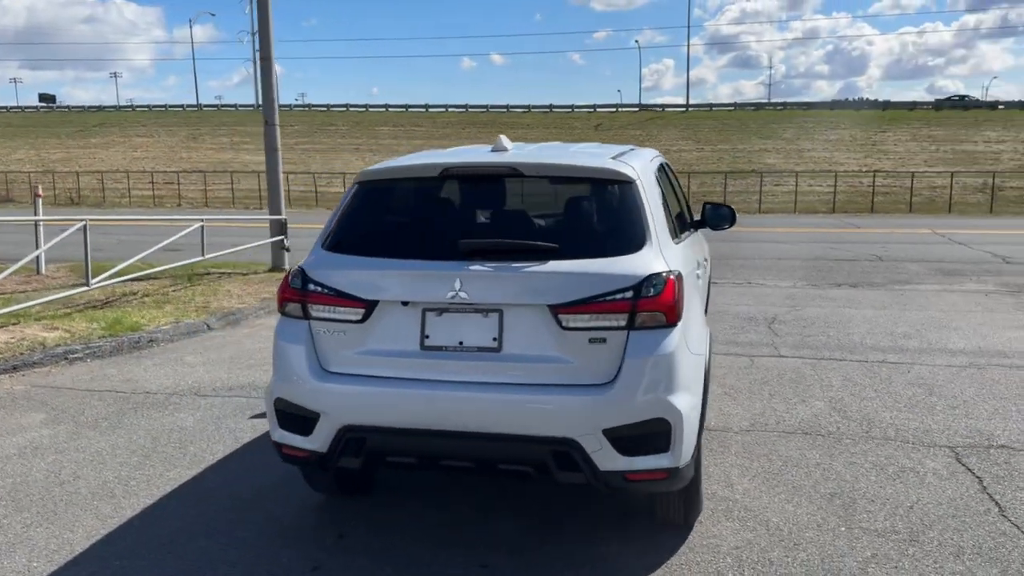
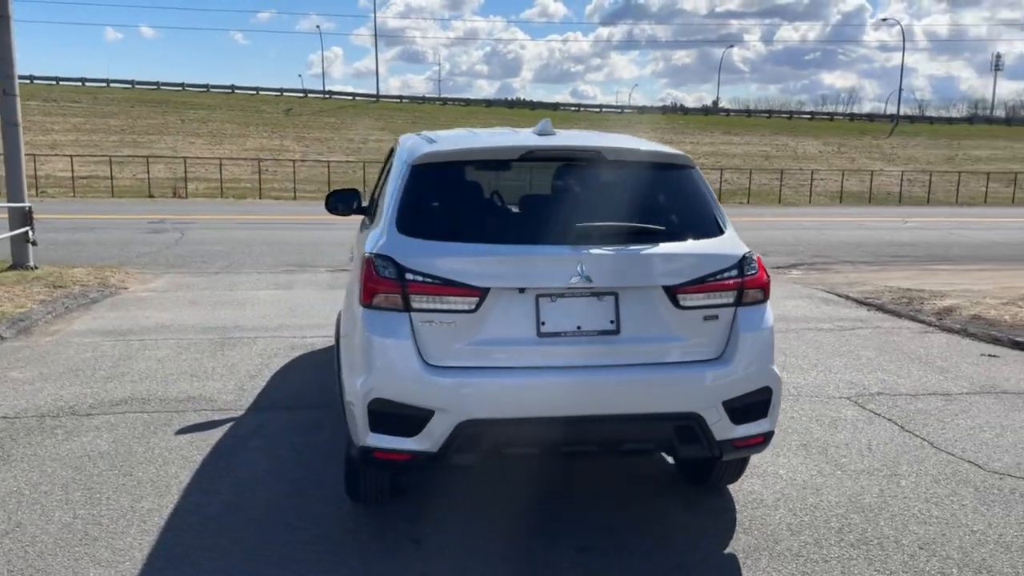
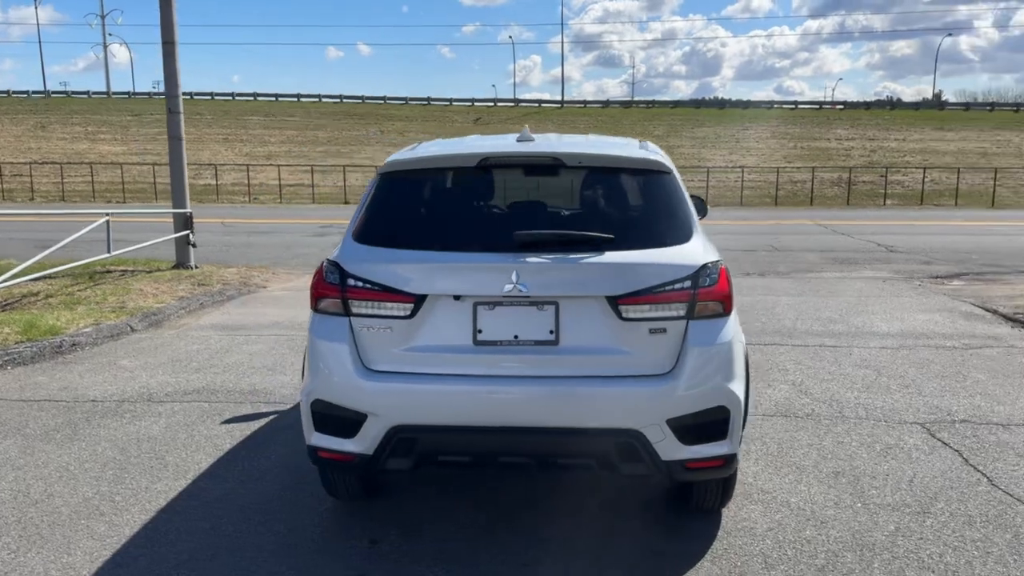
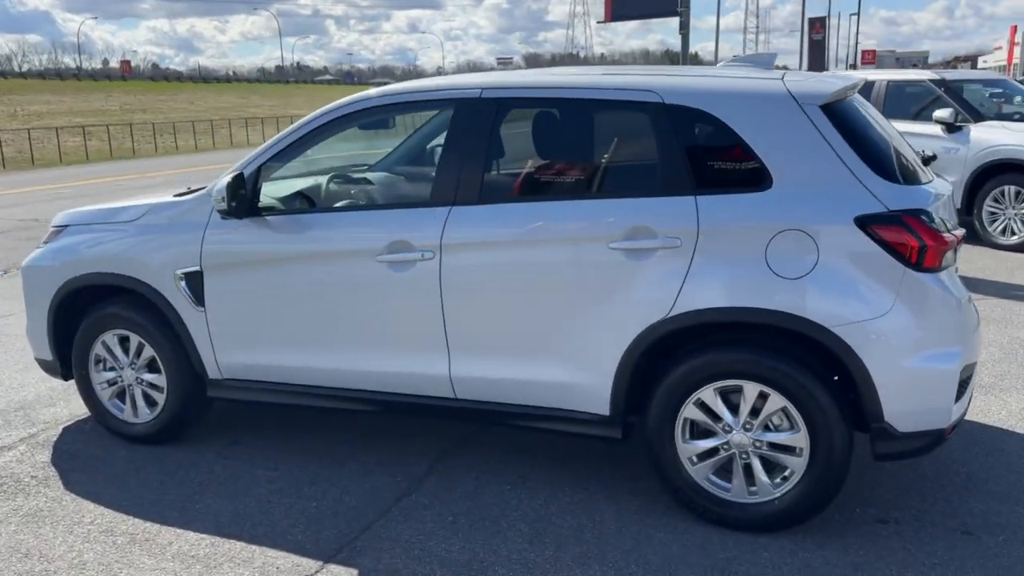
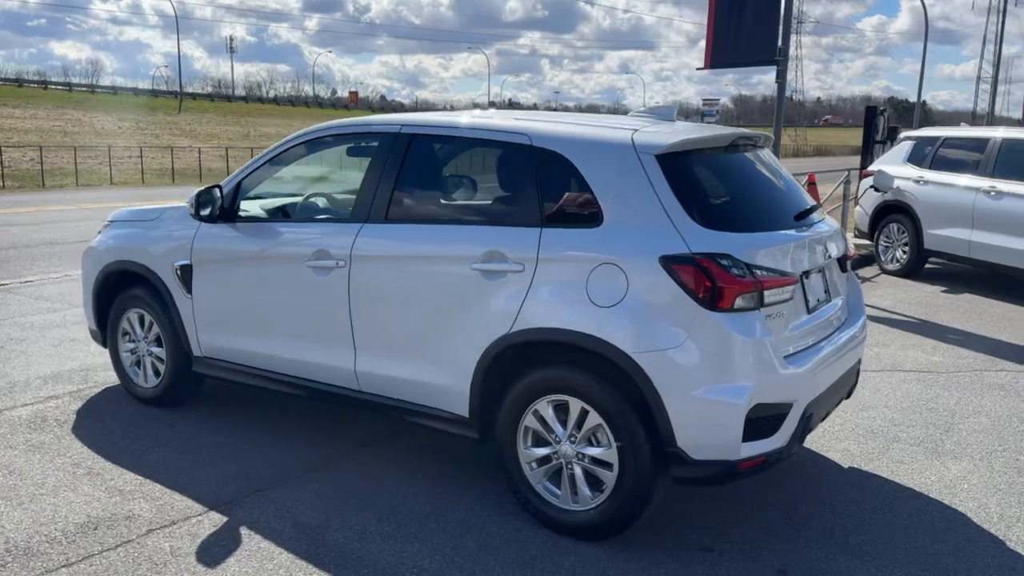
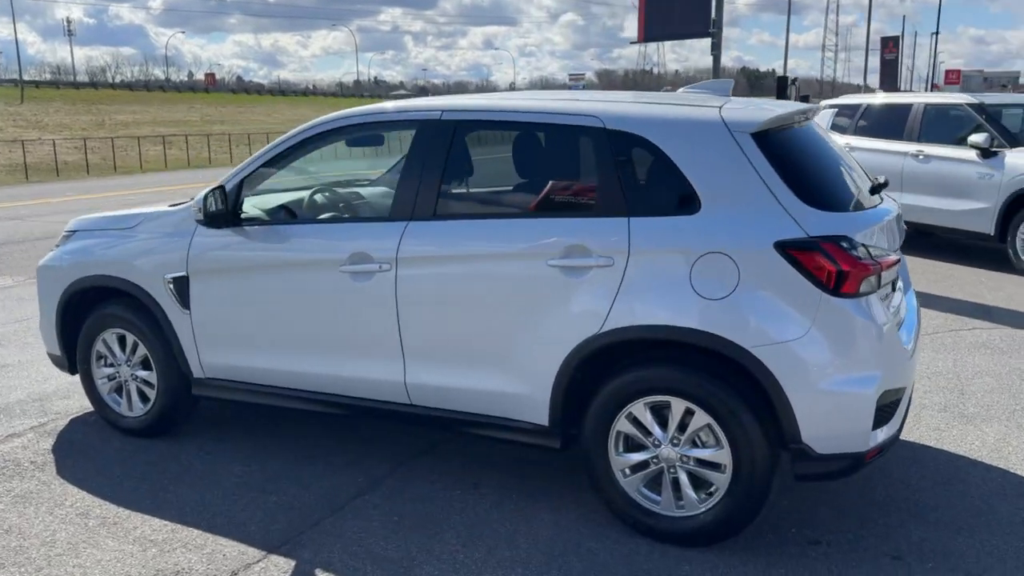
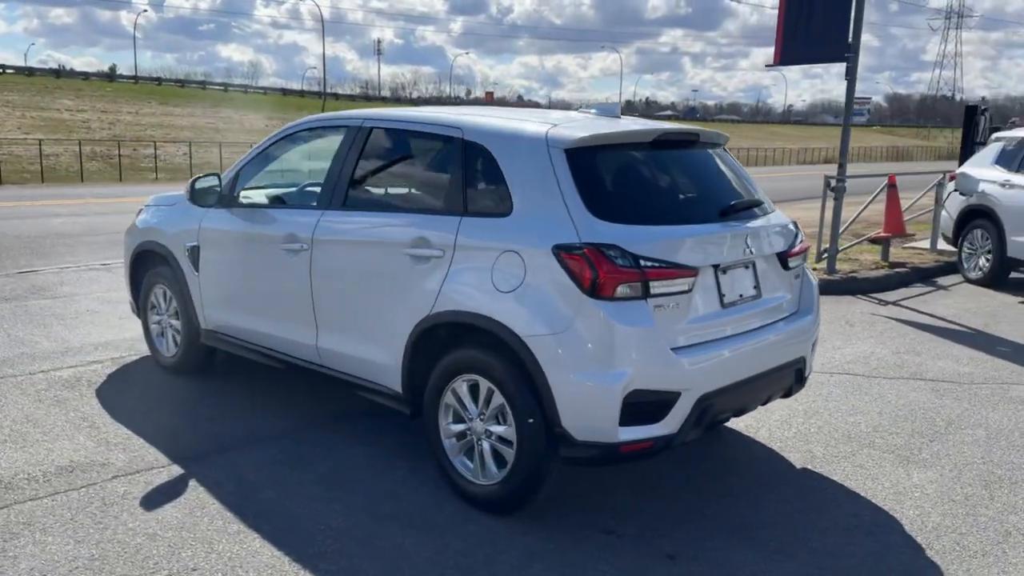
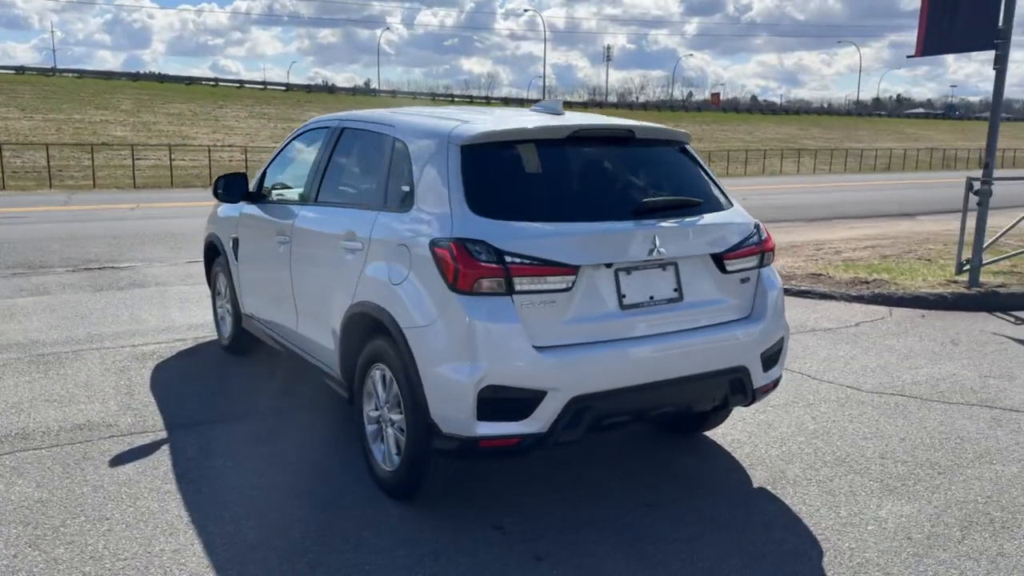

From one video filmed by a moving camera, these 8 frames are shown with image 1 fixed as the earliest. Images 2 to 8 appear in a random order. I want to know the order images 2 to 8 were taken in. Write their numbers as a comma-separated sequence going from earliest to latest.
3, 2, 8, 7, 5, 6, 4
